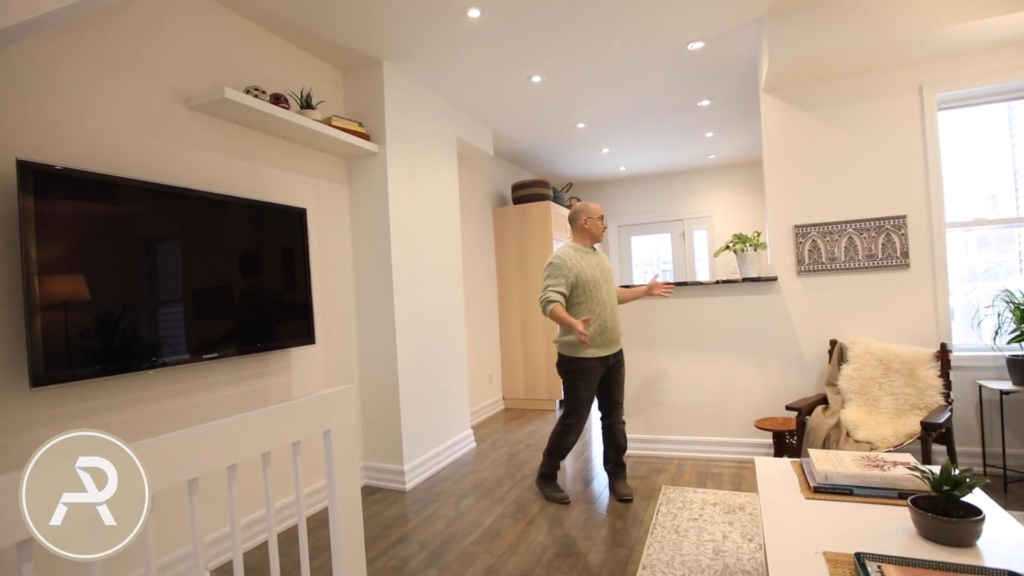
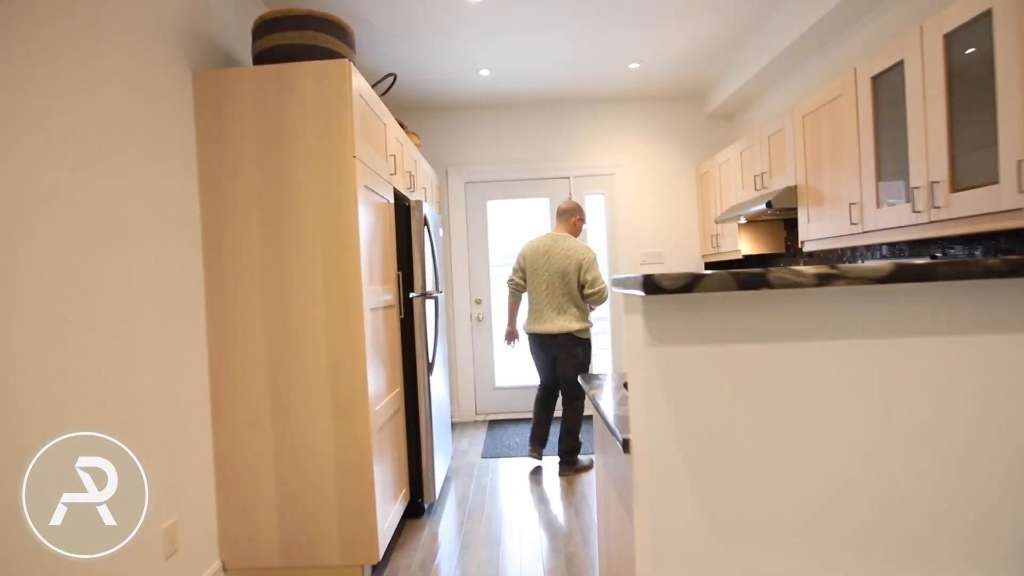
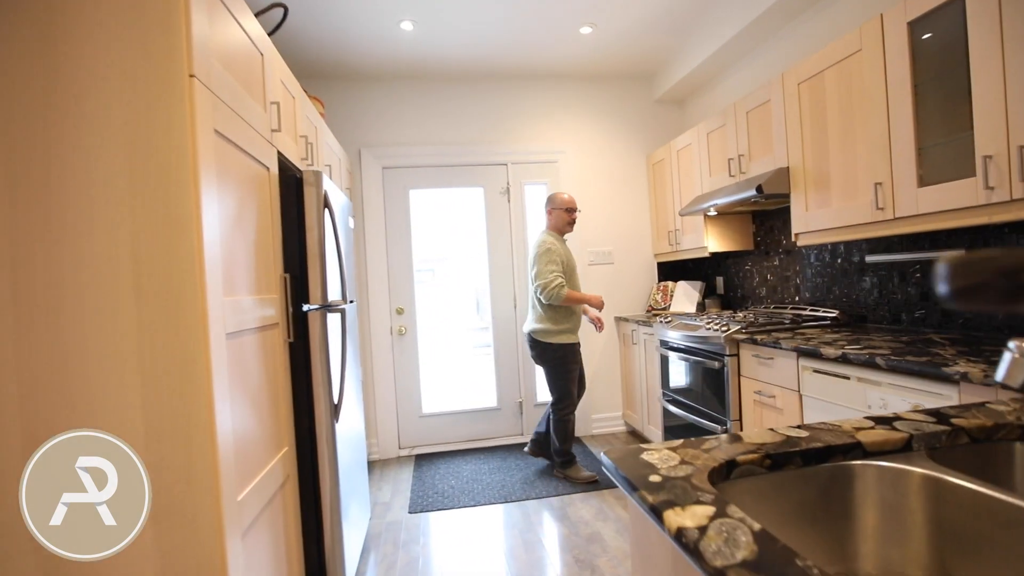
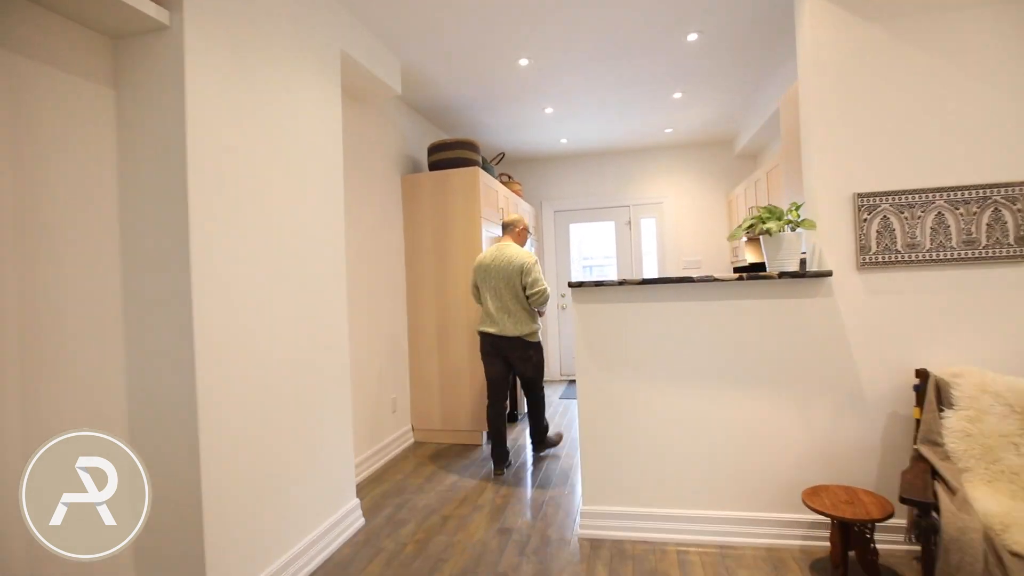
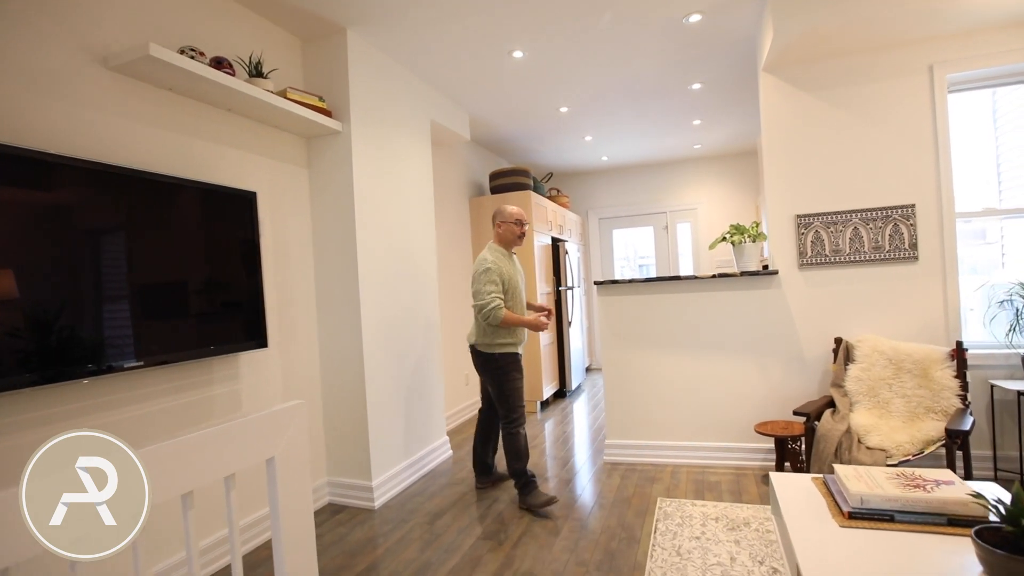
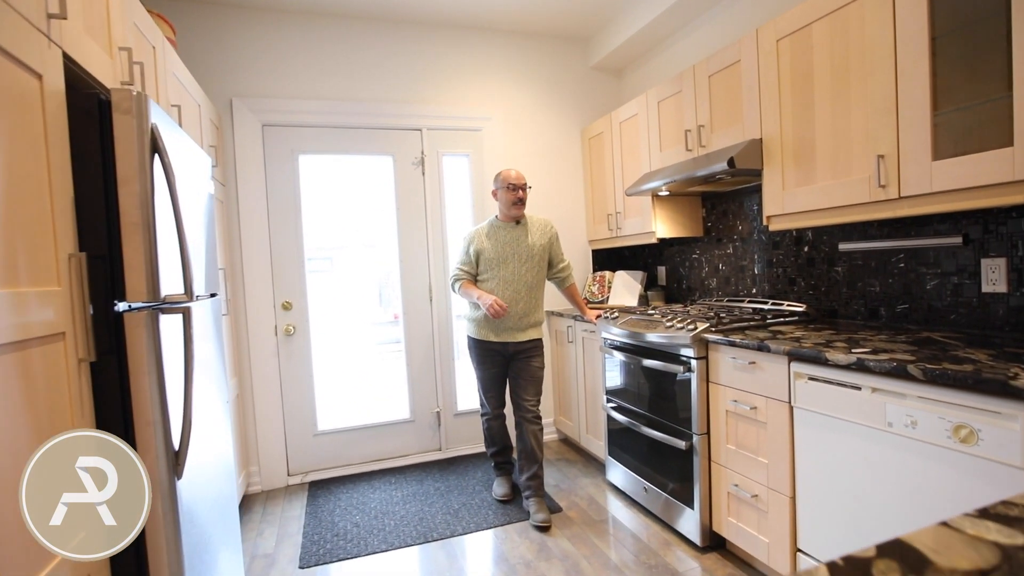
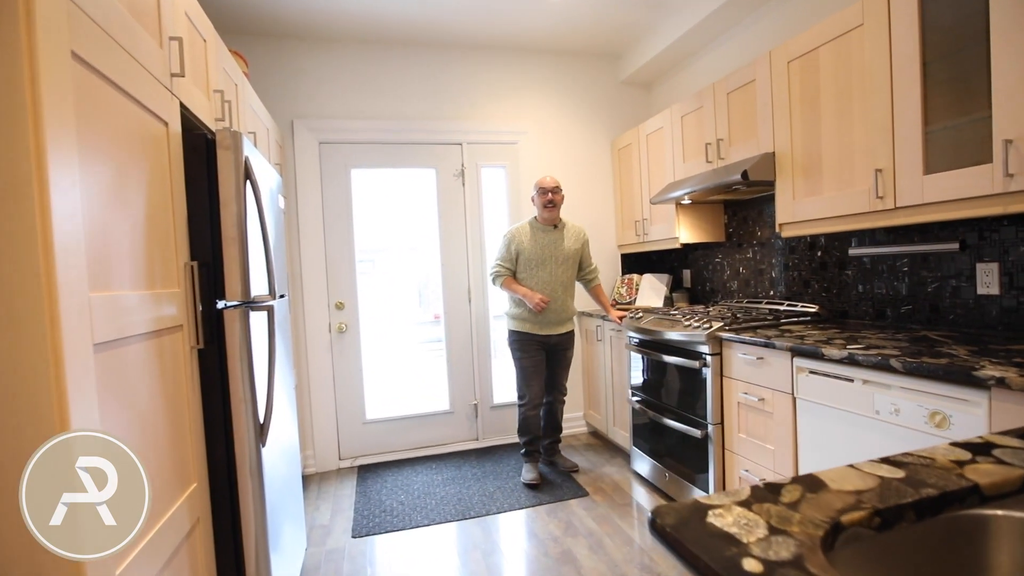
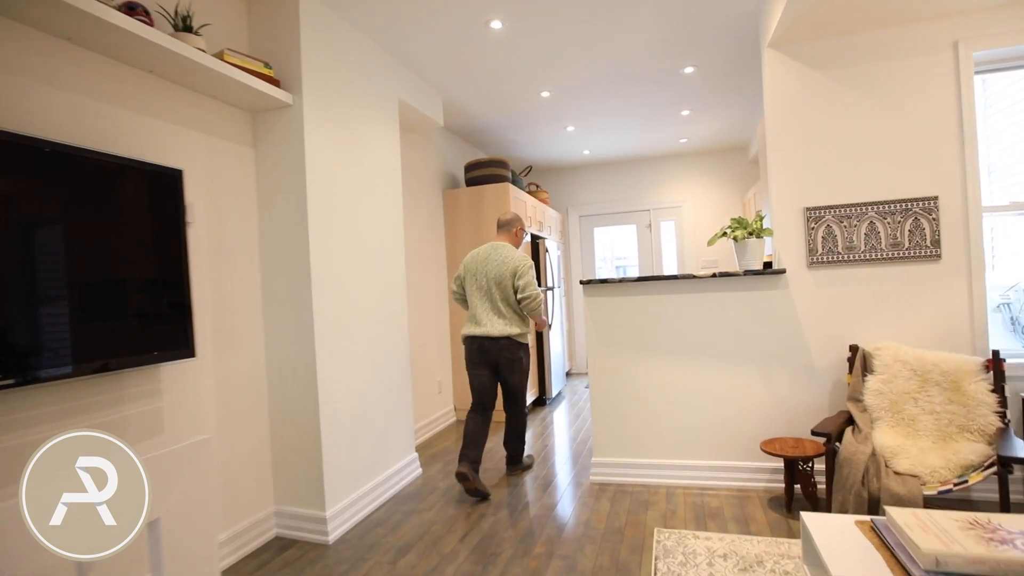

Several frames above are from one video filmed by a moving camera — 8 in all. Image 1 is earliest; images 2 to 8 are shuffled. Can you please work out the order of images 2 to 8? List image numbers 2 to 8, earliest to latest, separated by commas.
5, 8, 4, 2, 3, 7, 6
